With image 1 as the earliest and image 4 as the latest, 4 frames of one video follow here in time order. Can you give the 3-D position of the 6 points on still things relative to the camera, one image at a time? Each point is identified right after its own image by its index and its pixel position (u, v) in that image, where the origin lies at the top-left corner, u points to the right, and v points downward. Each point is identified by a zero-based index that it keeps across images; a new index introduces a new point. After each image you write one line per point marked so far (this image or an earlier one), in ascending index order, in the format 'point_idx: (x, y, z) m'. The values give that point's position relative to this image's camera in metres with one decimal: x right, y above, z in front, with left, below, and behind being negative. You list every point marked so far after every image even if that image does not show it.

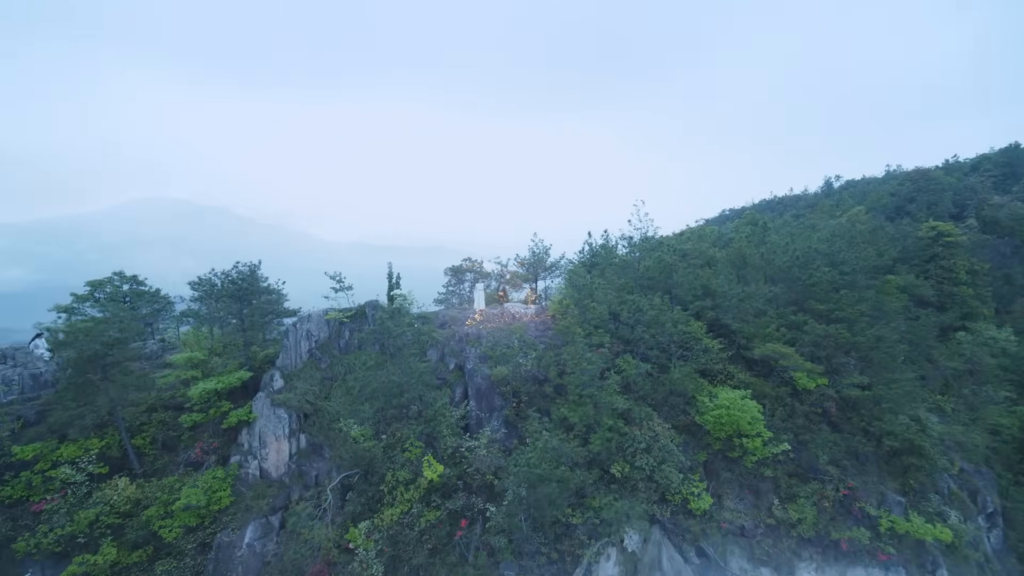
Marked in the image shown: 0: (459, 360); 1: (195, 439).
0: (-2.4, -3.3, +18.3) m
1: (-11.1, -5.3, +14.0) m
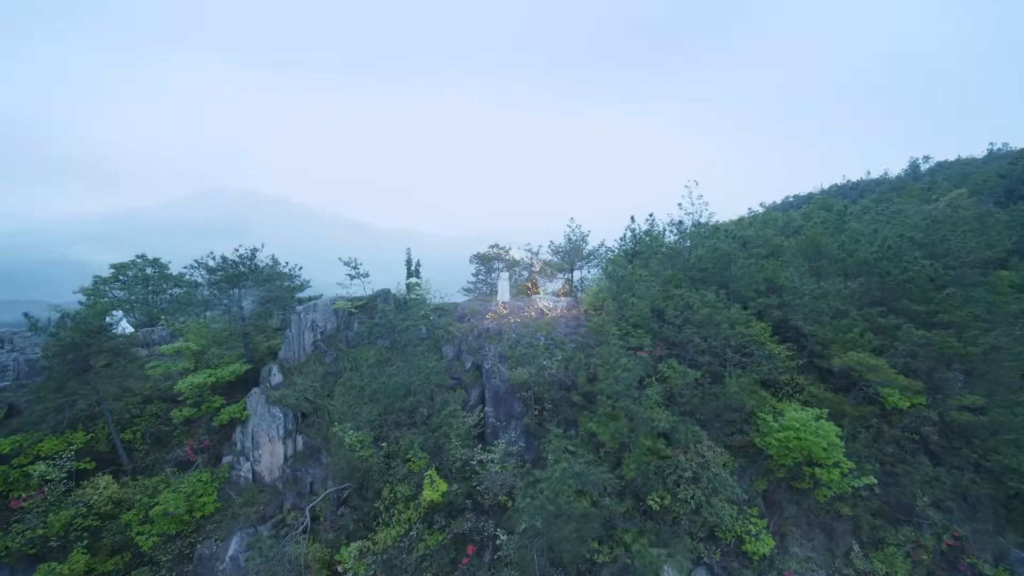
0: (-1.4, -2.9, +16.3) m
1: (-10.6, -4.8, +13.0) m
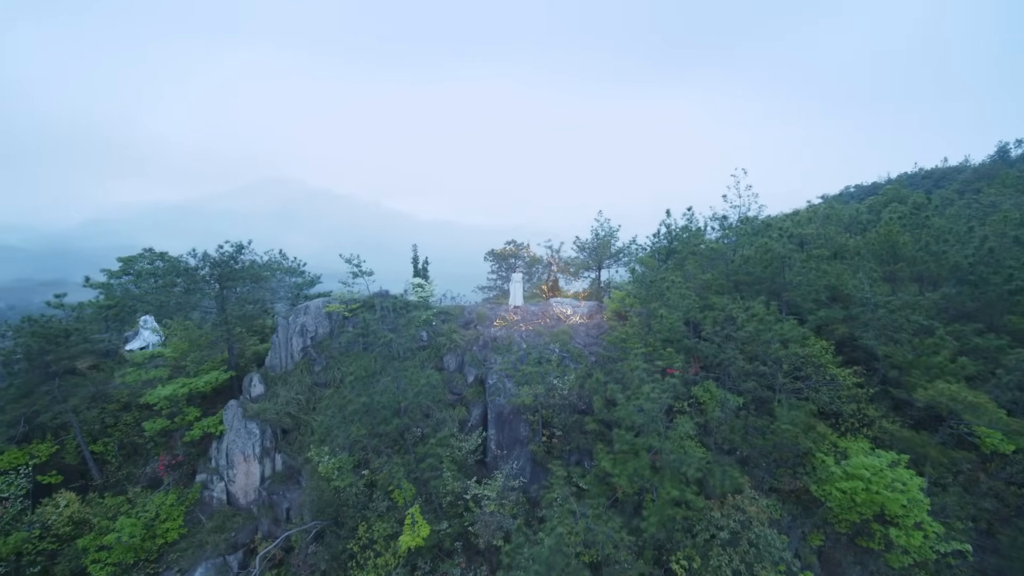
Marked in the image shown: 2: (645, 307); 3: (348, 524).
0: (-1.1, -3.0, +14.5) m
1: (-10.6, -4.9, +12.0) m
2: (+5.2, -0.7, +15.6) m
3: (-4.4, -6.4, +10.9) m
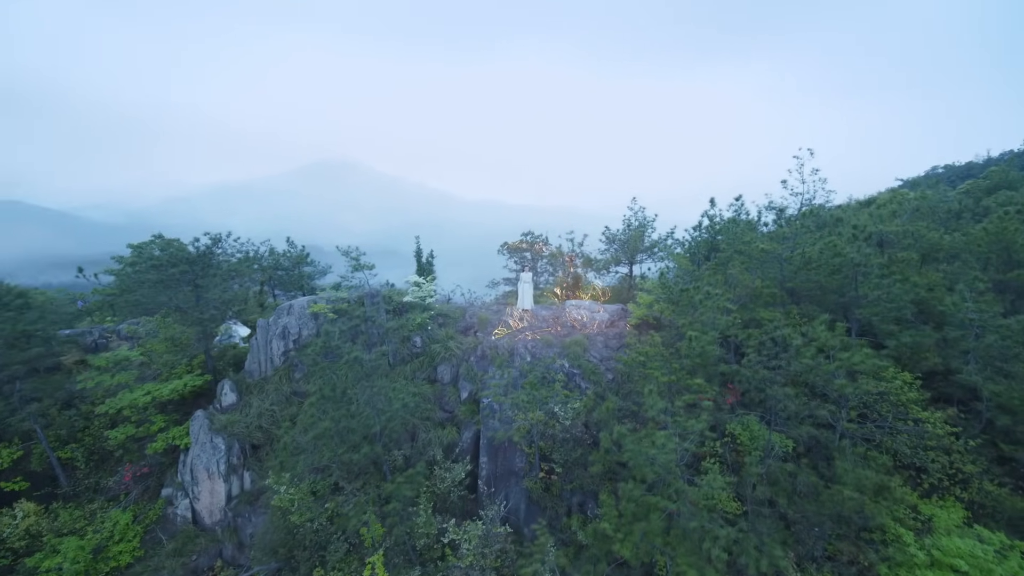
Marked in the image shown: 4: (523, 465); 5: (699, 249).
0: (-1.1, -3.1, +12.7) m
1: (-10.8, -4.8, +11.3) m
2: (+5.3, -1.0, +13.1) m
3: (-4.8, -6.6, +9.6) m
4: (+0.3, -4.9, +11.1) m
5: (+8.1, +1.7, +17.2) m
